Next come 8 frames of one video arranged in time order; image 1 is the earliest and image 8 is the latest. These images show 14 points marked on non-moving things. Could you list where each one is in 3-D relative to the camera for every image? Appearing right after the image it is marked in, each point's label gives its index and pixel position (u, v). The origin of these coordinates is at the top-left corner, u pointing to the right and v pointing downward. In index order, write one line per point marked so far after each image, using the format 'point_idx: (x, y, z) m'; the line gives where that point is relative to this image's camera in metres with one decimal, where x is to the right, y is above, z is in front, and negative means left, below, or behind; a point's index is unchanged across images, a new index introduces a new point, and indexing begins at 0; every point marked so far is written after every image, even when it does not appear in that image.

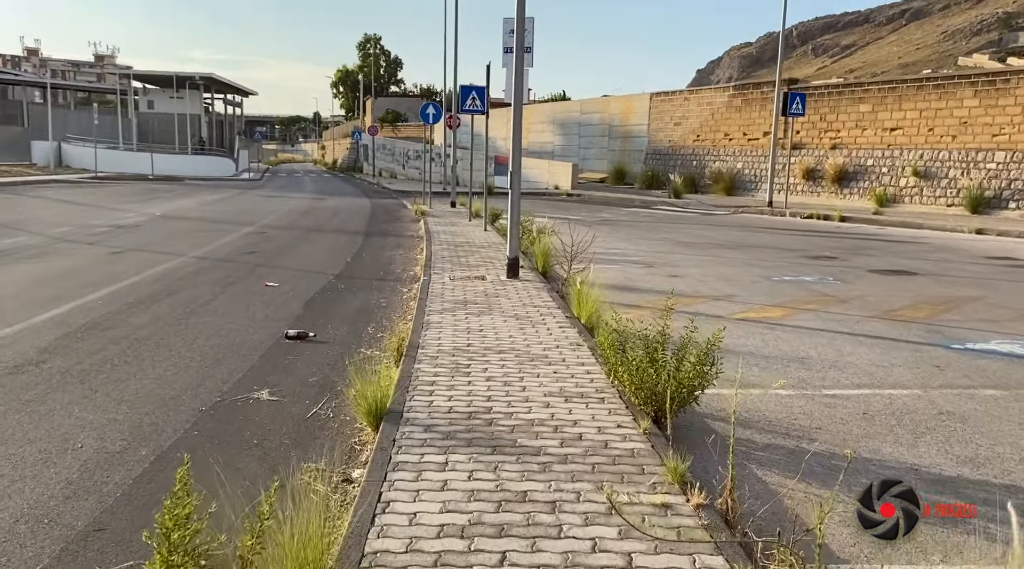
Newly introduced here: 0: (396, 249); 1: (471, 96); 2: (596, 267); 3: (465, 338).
0: (-2.0, +0.6, +16.0) m
1: (-0.8, +3.8, +19.1) m
2: (+1.2, +0.2, +12.7) m
3: (-0.4, -0.4, +7.3) m
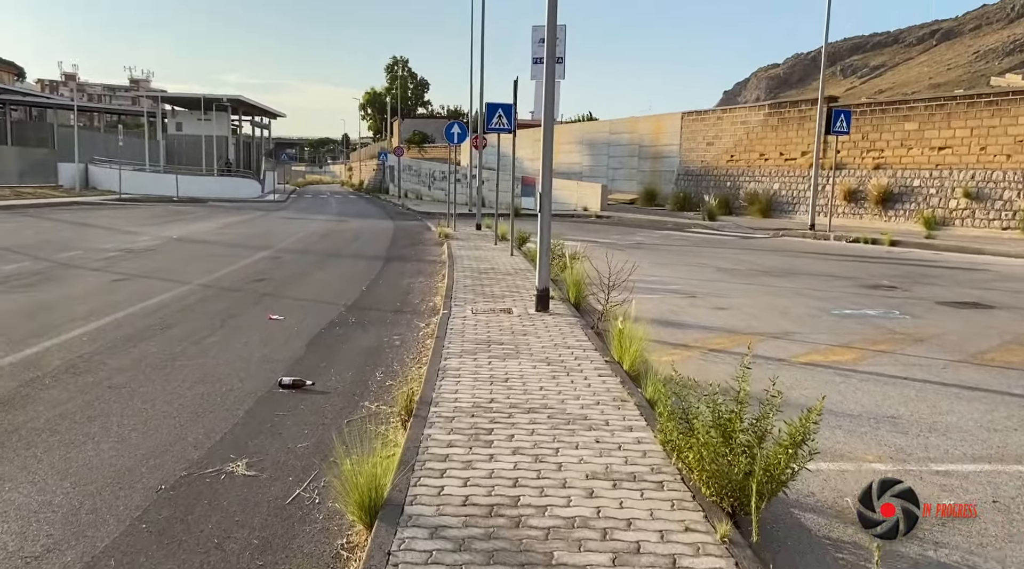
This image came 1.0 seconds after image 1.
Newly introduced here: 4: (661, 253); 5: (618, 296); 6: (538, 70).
0: (-1.5, +0.1, +14.9) m
1: (-0.3, +3.3, +18.1) m
2: (+1.6, -0.2, +11.5) m
3: (-0.2, -0.7, +6.2) m
4: (+3.2, +0.7, +19.8) m
5: (+1.4, -0.2, +11.2) m
6: (+0.4, +2.7, +11.7) m
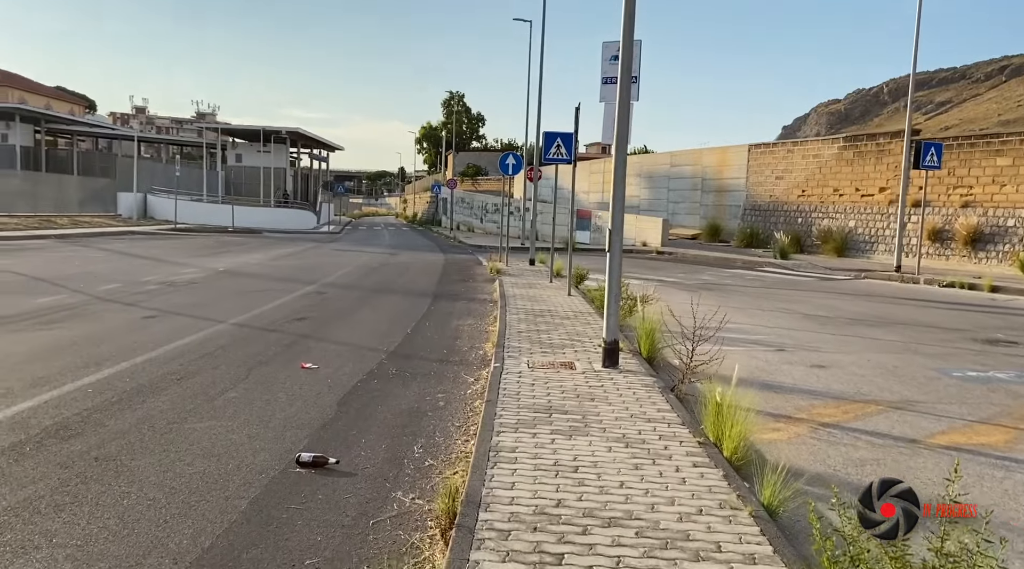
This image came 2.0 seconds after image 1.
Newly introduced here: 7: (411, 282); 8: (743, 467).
0: (-0.6, -0.5, +13.6) m
1: (+0.8, +2.5, +16.8) m
2: (+2.3, -0.7, +10.0) m
3: (+0.2, -1.0, +4.8) m
4: (+4.4, -0.2, +18.2) m
5: (+2.0, -0.7, +9.8) m
6: (+1.1, +2.1, +10.4) m
7: (-2.1, 0.0, +19.5) m
8: (+1.4, -1.1, +5.6) m
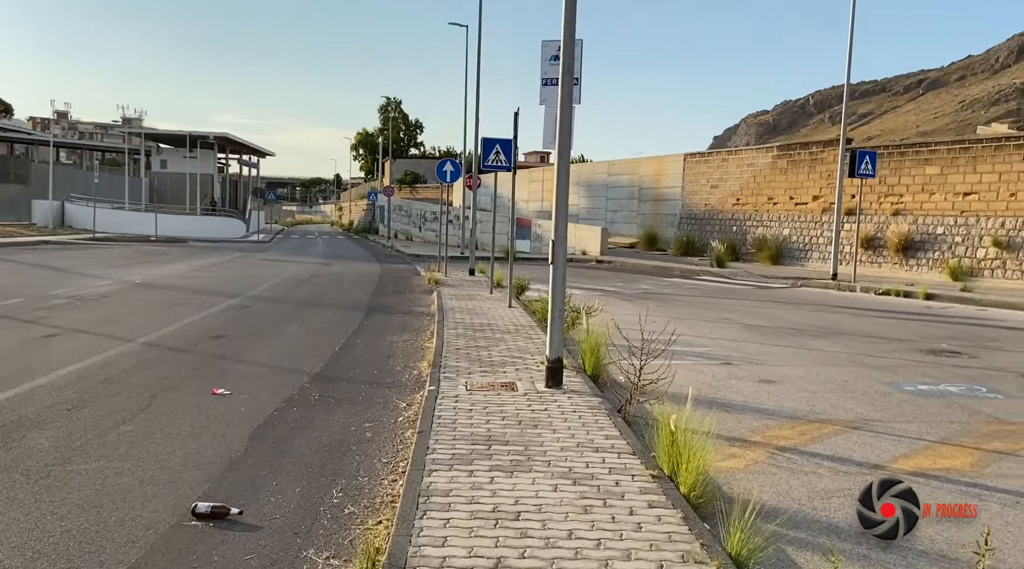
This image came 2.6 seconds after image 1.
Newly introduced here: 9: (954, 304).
0: (-1.5, -0.7, +12.9) m
1: (-0.3, +2.3, +16.2) m
2: (+1.6, -0.9, +9.5) m
3: (-0.1, -1.1, +4.2) m
4: (+3.1, -0.4, +17.8) m
5: (+1.4, -0.9, +9.3) m
6: (+0.4, +2.0, +9.8) m
7: (-3.4, -0.2, +18.7) m
8: (+1.0, -1.2, +5.0) m
9: (+8.6, -0.4, +18.4) m
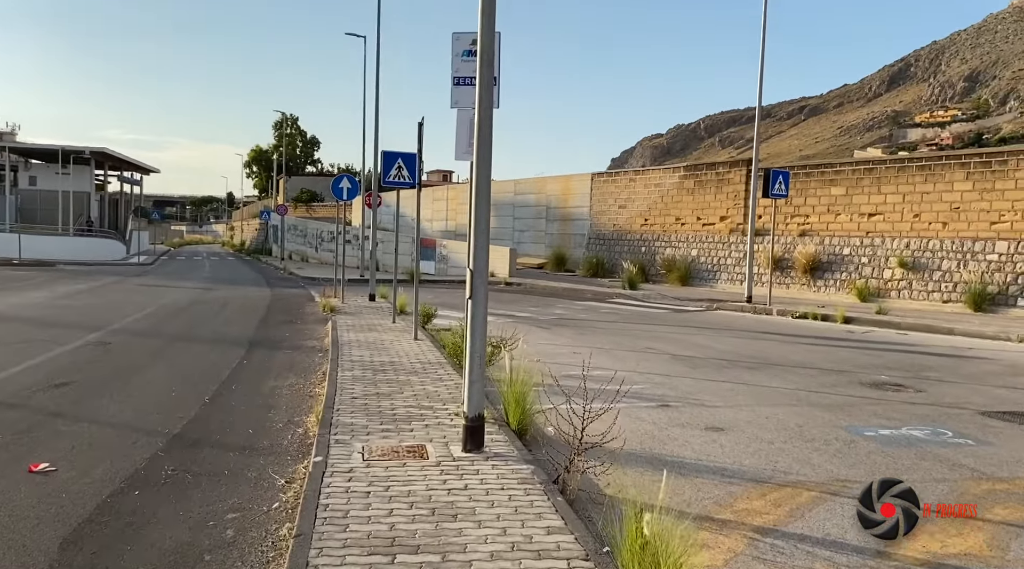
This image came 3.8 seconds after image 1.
0: (-2.7, -1.1, +11.2) m
1: (-1.8, +1.9, +14.7) m
2: (+0.8, -1.2, +8.2) m
3: (-0.3, -1.3, +2.7) m
4: (+1.4, -0.8, +16.6) m
5: (+0.6, -1.2, +7.9) m
6: (-0.5, +1.7, +8.4) m
7: (-5.2, -0.7, +16.8) m
8: (+0.7, -1.4, +3.7) m
9: (+6.8, -0.8, +17.8) m
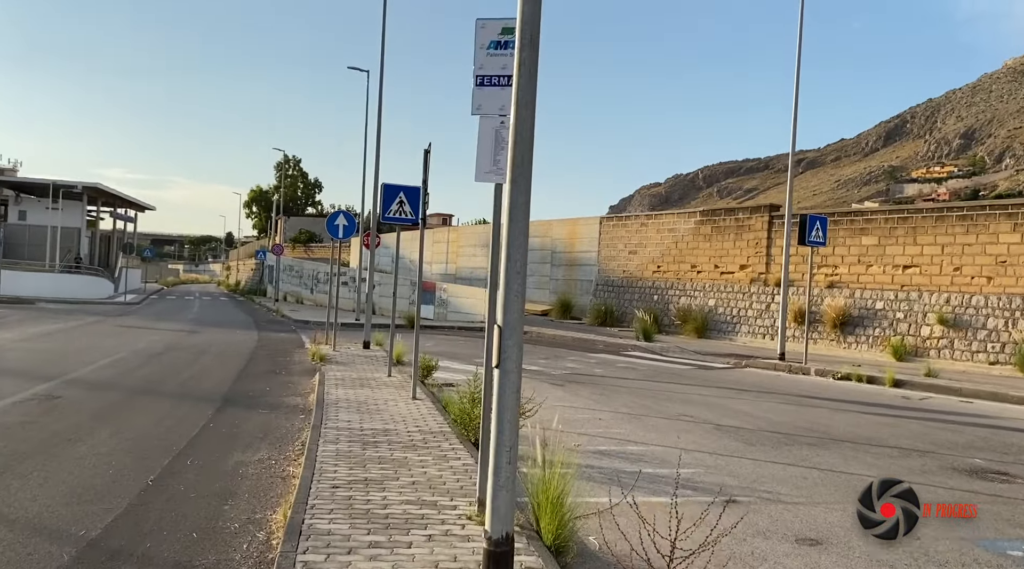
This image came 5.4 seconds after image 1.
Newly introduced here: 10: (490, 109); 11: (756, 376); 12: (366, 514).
0: (-2.5, -1.6, +9.2) m
1: (-1.6, +1.2, +12.9) m
2: (+1.0, -1.6, +6.2) m
3: (-0.1, -1.5, +0.7) m
4: (+1.6, -1.7, +14.6) m
5: (+0.8, -1.6, +5.9) m
6: (-0.2, +1.3, +6.6) m
7: (-5.0, -1.4, +14.8) m
8: (+0.9, -1.6, +1.7) m
9: (+7.0, -1.8, +15.8) m
10: (-0.2, +1.2, +6.6) m
11: (+4.5, -1.7, +17.6) m
12: (-1.0, -1.5, +6.1) m
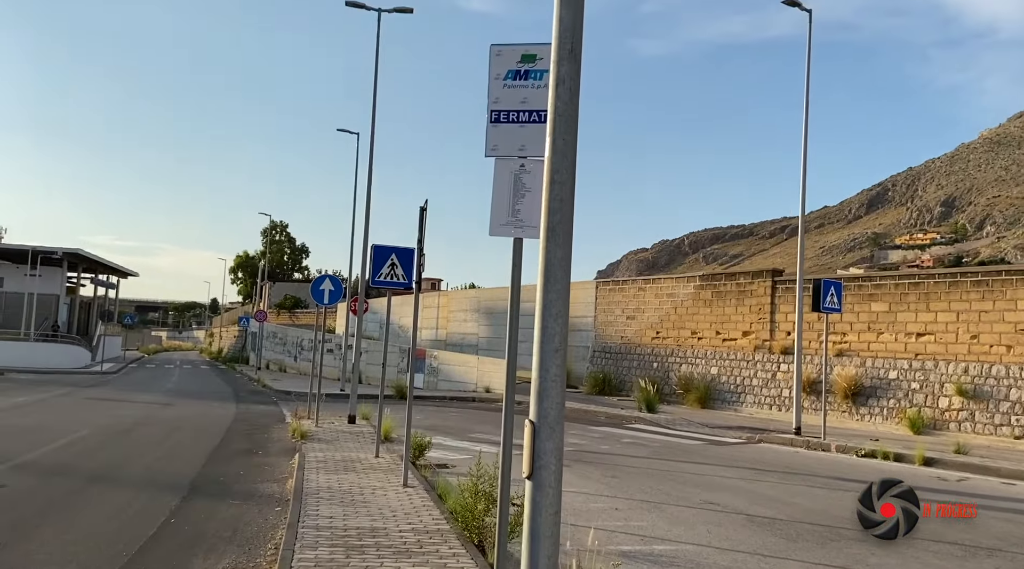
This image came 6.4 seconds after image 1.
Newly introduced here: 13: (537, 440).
0: (-2.4, -2.2, +7.8) m
1: (-1.6, +0.3, +11.7) m
2: (+1.1, -2.0, +4.9) m
3: (+0.1, -1.5, -0.6) m
4: (+1.6, -2.7, +13.3) m
5: (+0.9, -2.0, +4.6) m
6: (-0.1, +0.8, +5.5) m
7: (-5.0, -2.5, +13.4) m
8: (+1.1, -1.7, +0.4) m
9: (+7.0, -2.9, +14.6) m
10: (0.0, +0.8, +5.4) m
11: (+4.5, -2.9, +16.3) m
12: (-0.8, -1.9, +4.8) m
13: (+0.1, -0.7, +3.7) m
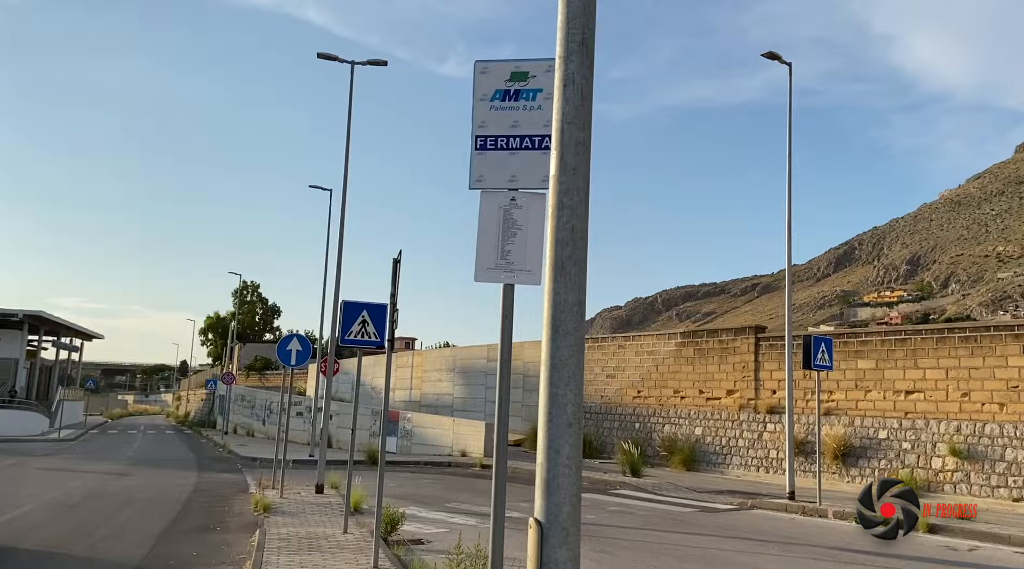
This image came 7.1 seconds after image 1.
0: (-2.5, -2.6, +6.8) m
1: (-1.8, -0.4, +10.8) m
2: (+1.1, -2.2, +3.9) m
3: (+0.2, -1.4, -1.6) m
4: (+1.4, -3.4, +12.3) m
5: (+0.9, -2.2, +3.7) m
6: (-0.1, +0.5, +4.7) m
7: (-5.2, -3.3, +12.2) m
8: (+1.2, -1.6, -0.5) m
9: (+6.7, -3.7, +13.7) m
10: (-0.1, +0.5, +4.6) m
11: (+4.2, -3.9, +15.4) m
12: (-0.9, -2.1, +3.8) m
13: (+0.1, -0.9, +2.8) m
